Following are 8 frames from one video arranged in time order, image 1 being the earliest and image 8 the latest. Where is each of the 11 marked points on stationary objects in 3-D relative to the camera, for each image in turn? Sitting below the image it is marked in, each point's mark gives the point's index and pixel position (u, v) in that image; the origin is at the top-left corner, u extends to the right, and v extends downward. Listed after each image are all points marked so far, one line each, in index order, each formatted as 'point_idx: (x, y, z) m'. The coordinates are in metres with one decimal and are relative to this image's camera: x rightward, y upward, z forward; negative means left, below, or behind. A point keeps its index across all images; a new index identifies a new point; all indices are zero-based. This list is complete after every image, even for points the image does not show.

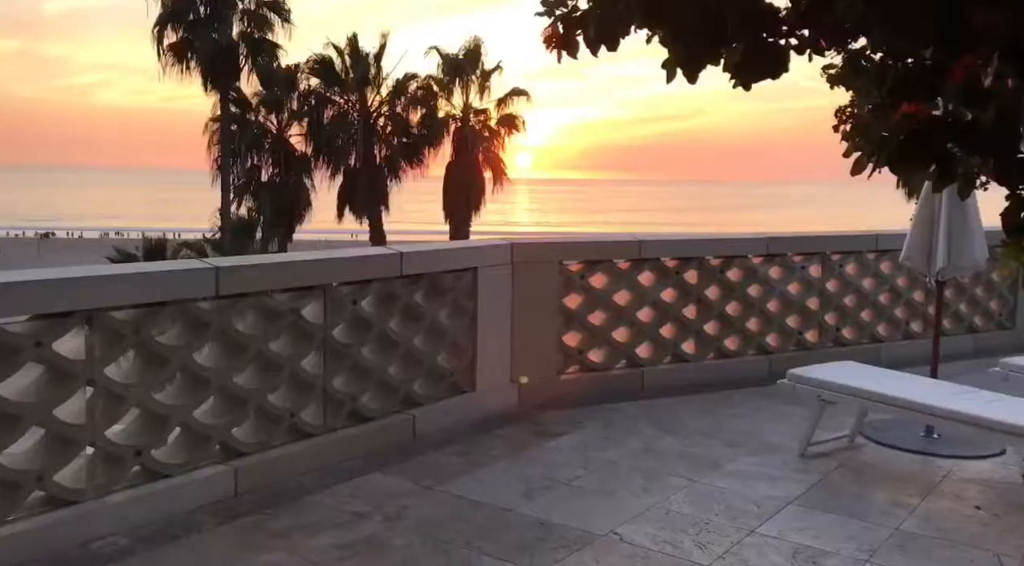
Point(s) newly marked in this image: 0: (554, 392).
0: (+0.2, -0.5, +4.2) m
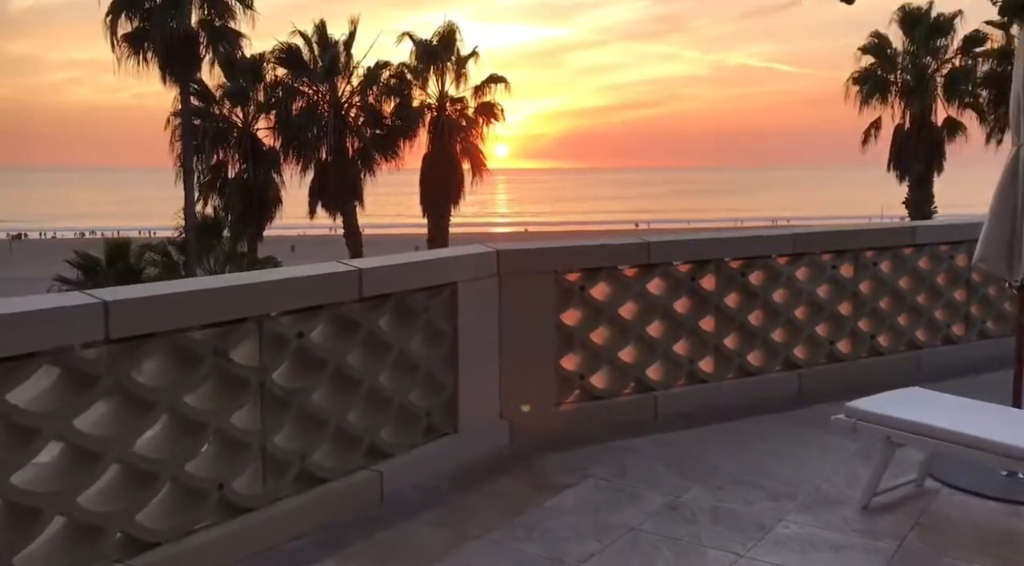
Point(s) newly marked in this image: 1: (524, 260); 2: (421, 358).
0: (+0.1, -0.5, +3.5) m
1: (0.0, +0.1, +3.5) m
2: (-0.3, -0.2, +3.1) m
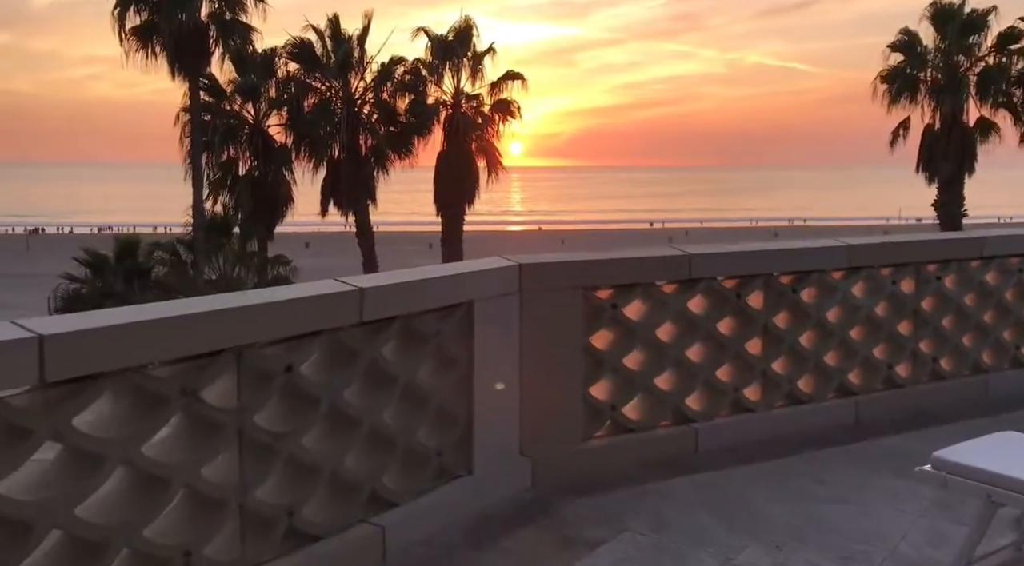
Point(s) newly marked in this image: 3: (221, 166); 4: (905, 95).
0: (+0.2, -0.6, +3.1) m
1: (+0.1, 0.0, +3.0) m
2: (-0.2, -0.3, +2.6) m
3: (-4.3, +1.7, +14.9) m
4: (+6.5, +3.1, +16.6) m
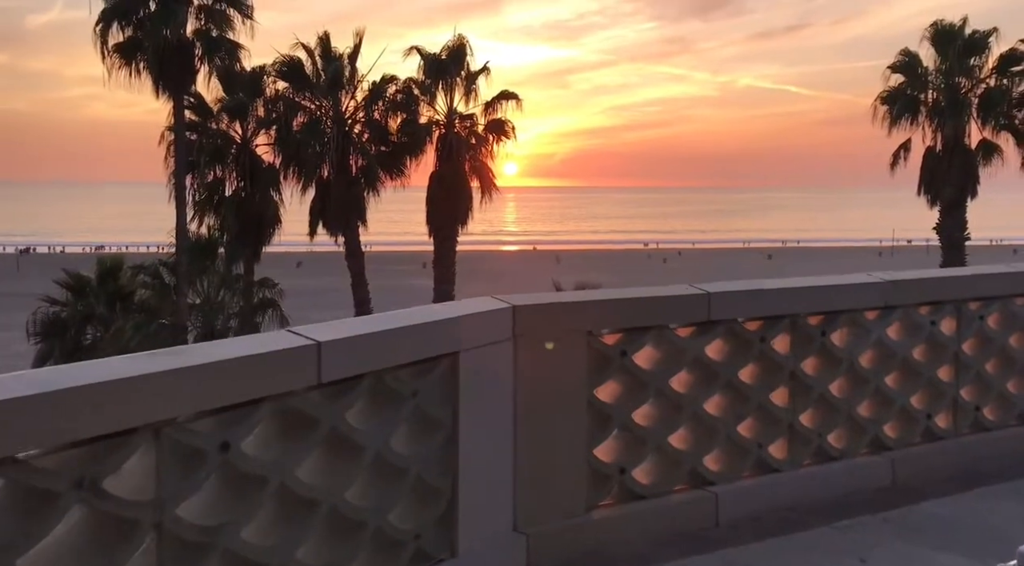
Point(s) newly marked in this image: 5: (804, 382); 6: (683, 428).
0: (+0.2, -0.7, +2.7) m
1: (+0.1, -0.1, +2.6) m
2: (-0.2, -0.4, +2.2) m
3: (-4.4, +1.4, +14.5) m
4: (+6.4, +2.7, +16.3) m
5: (+0.9, -0.3, +3.1) m
6: (+0.5, -0.4, +2.9) m
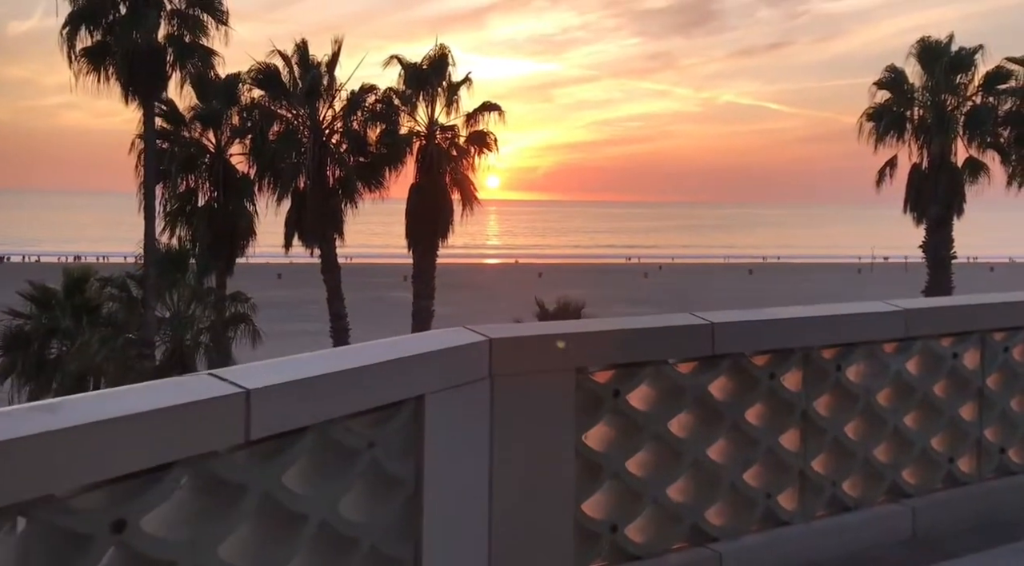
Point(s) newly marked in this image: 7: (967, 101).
0: (+0.1, -0.8, +2.3) m
1: (0.0, -0.2, +2.2) m
2: (-0.3, -0.4, +1.8) m
3: (-4.7, +1.2, +14.0) m
4: (+6.1, +2.4, +16.1) m
5: (+0.8, -0.4, +2.8) m
6: (+0.4, -0.5, +2.5) m
7: (+7.3, +2.9, +16.1) m
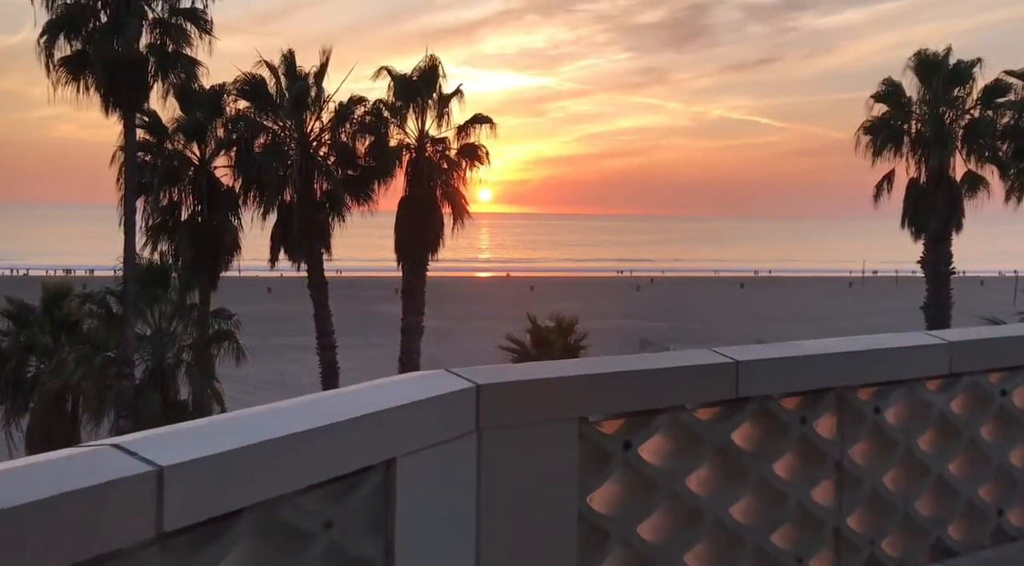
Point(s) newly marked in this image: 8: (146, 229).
0: (+0.1, -0.8, +2.0) m
1: (0.0, -0.2, +1.9) m
2: (-0.3, -0.5, +1.5) m
3: (-4.8, +1.0, +13.7) m
4: (+6.0, +2.1, +15.8) m
5: (+0.8, -0.5, +2.4) m
6: (+0.4, -0.6, +2.2) m
7: (+7.2, +2.7, +15.8) m
8: (-5.0, +0.7, +13.8) m
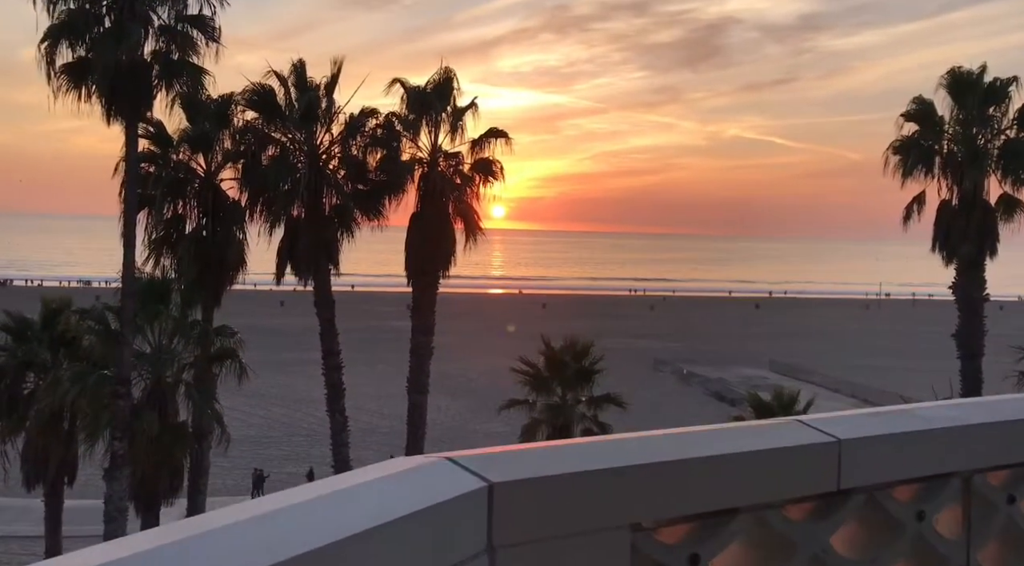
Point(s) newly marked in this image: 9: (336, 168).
0: (+0.1, -0.9, +1.4) m
1: (+0.1, -0.3, +1.3) m
2: (-0.3, -0.6, +0.9) m
3: (-4.6, +0.8, +13.2) m
4: (+6.2, +1.8, +15.2) m
5: (+0.9, -0.5, +1.8) m
6: (+0.5, -0.6, +1.6) m
7: (+7.4, +2.3, +15.2) m
8: (-4.8, +0.5, +13.3) m
9: (-2.4, +1.5, +13.4) m
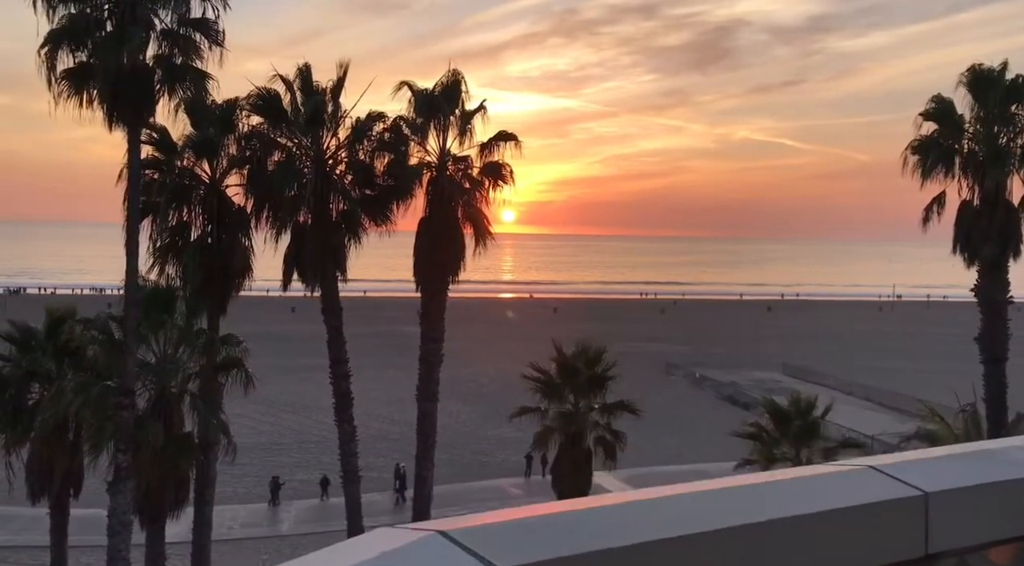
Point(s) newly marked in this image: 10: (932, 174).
0: (+0.2, -0.9, +1.1) m
1: (+0.1, -0.3, +1.0) m
2: (-0.2, -0.6, +0.6) m
3: (-4.4, +0.7, +12.9) m
4: (+6.4, +1.7, +14.9) m
5: (+0.9, -0.6, +1.5) m
6: (+0.5, -0.7, +1.3) m
7: (+7.6, +2.2, +14.8) m
8: (-4.7, +0.4, +13.1) m
9: (-2.2, +1.4, +13.1) m
10: (+6.3, +1.6, +15.0) m
